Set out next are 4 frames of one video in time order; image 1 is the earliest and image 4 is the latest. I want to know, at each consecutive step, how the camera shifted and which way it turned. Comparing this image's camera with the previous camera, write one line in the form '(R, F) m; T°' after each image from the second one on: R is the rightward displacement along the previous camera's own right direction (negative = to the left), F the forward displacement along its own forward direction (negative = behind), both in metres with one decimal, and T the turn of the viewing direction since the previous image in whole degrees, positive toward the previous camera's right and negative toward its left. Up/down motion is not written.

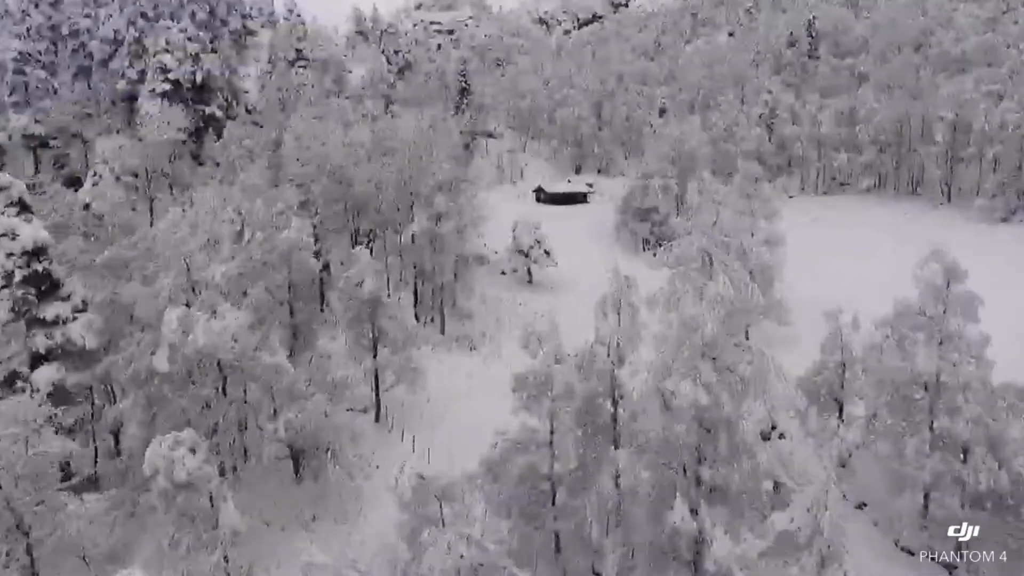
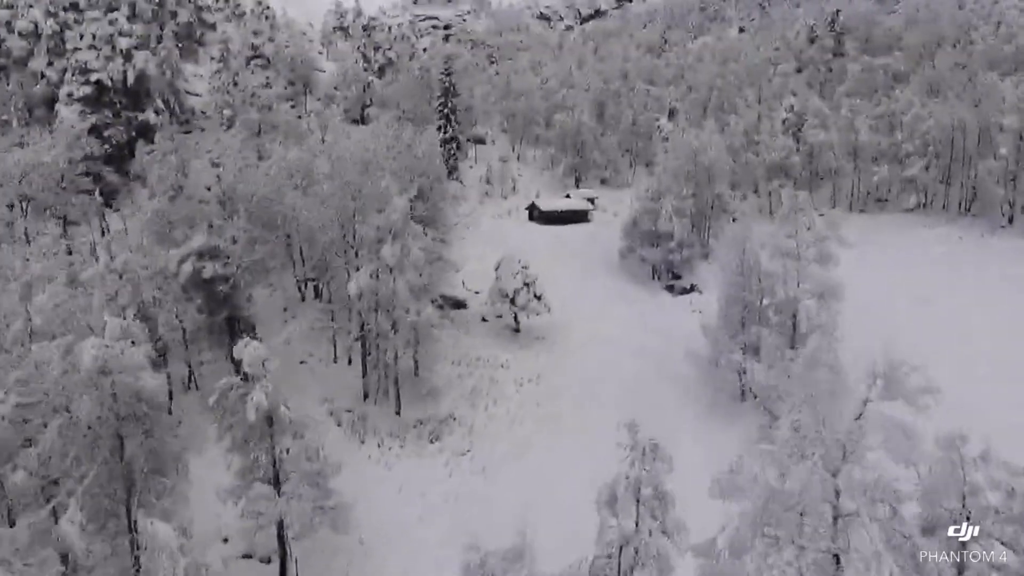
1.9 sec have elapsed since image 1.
(+1.3, +10.2) m; 0°
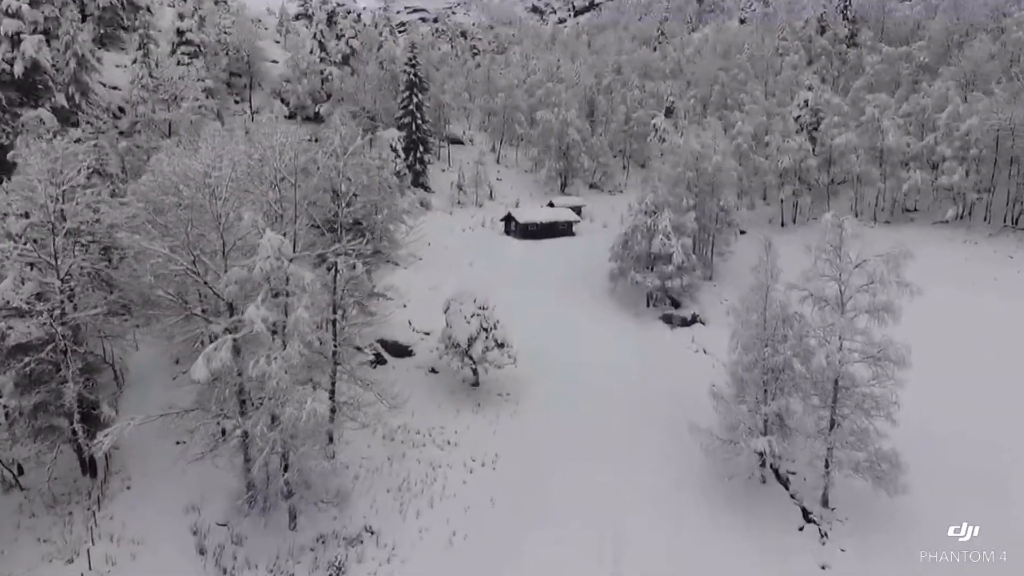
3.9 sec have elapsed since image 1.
(+2.2, +9.5) m; 0°
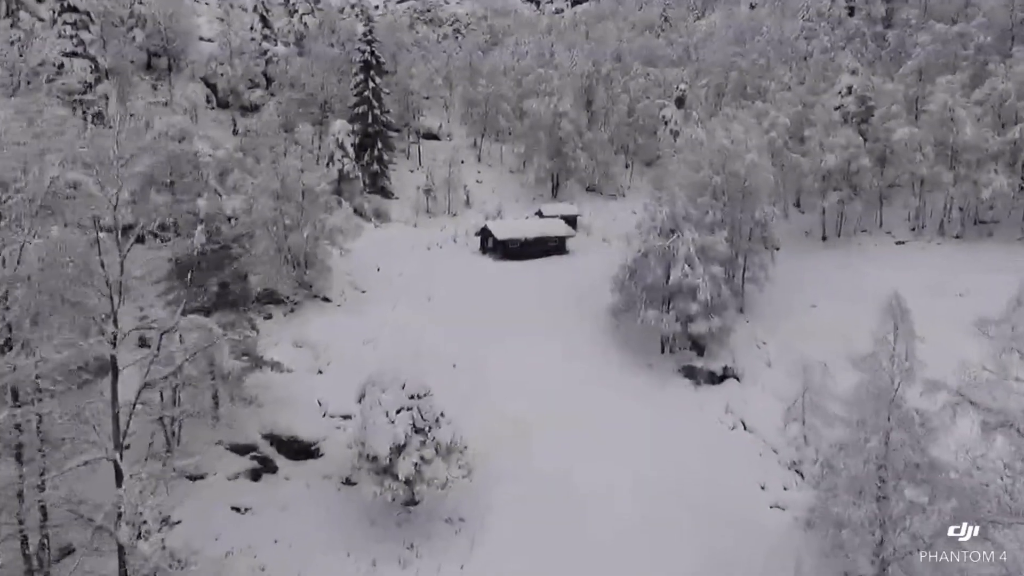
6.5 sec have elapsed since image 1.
(+1.6, +12.3) m; 0°
